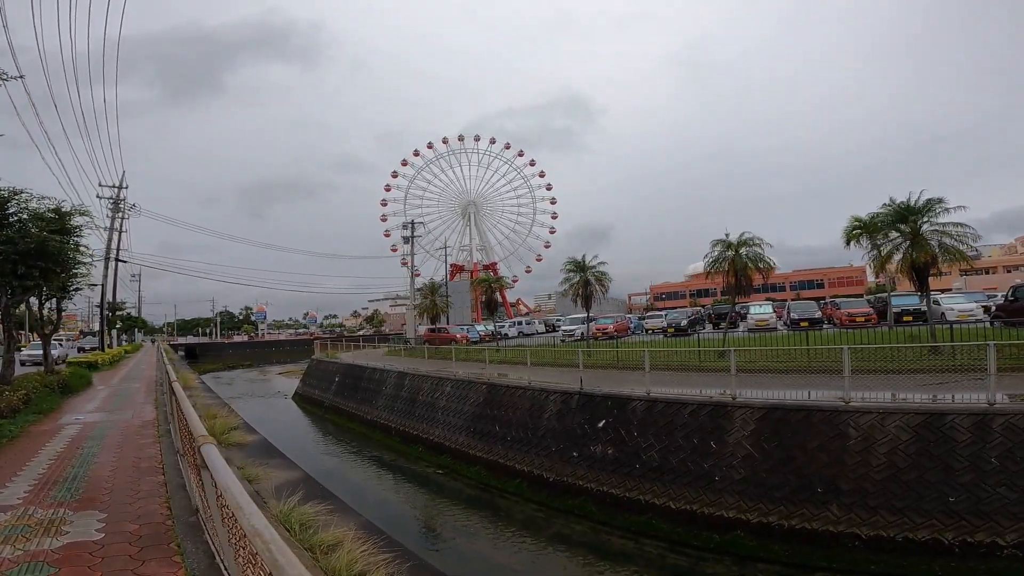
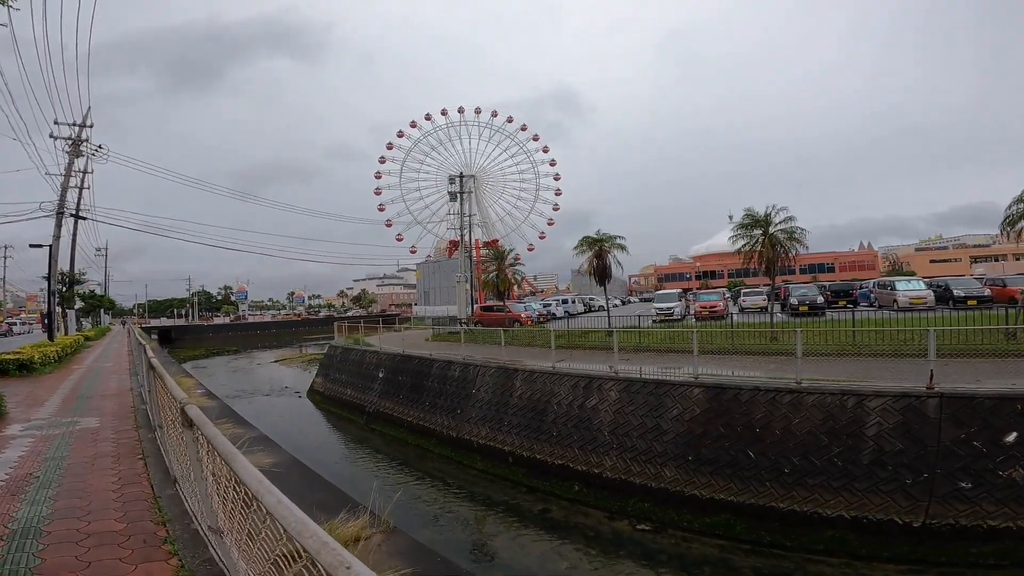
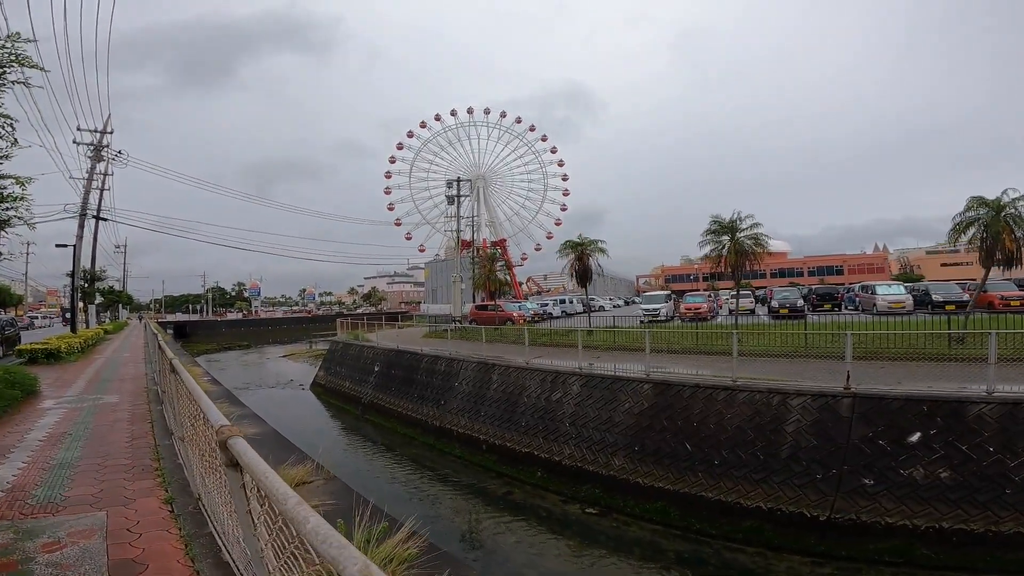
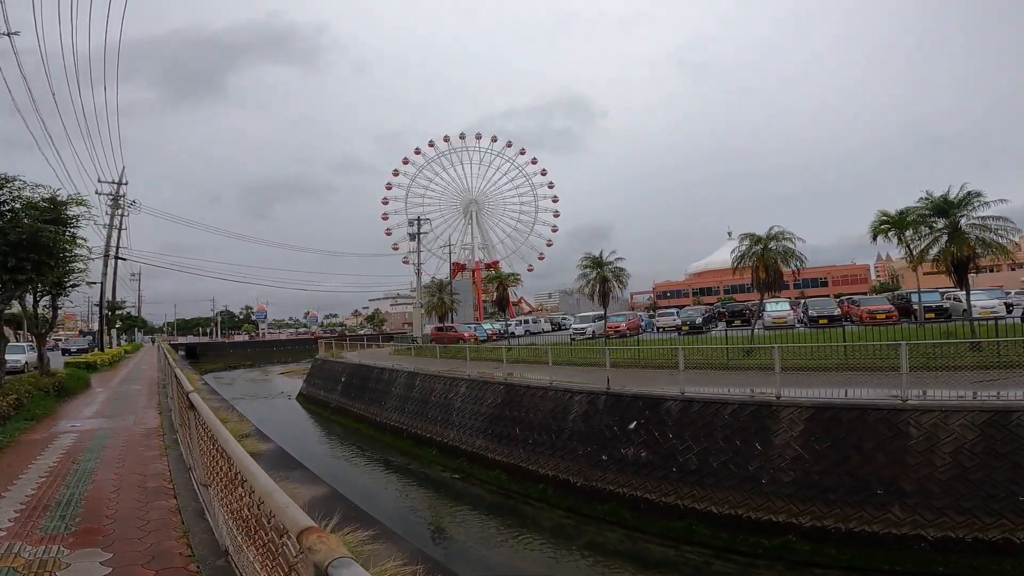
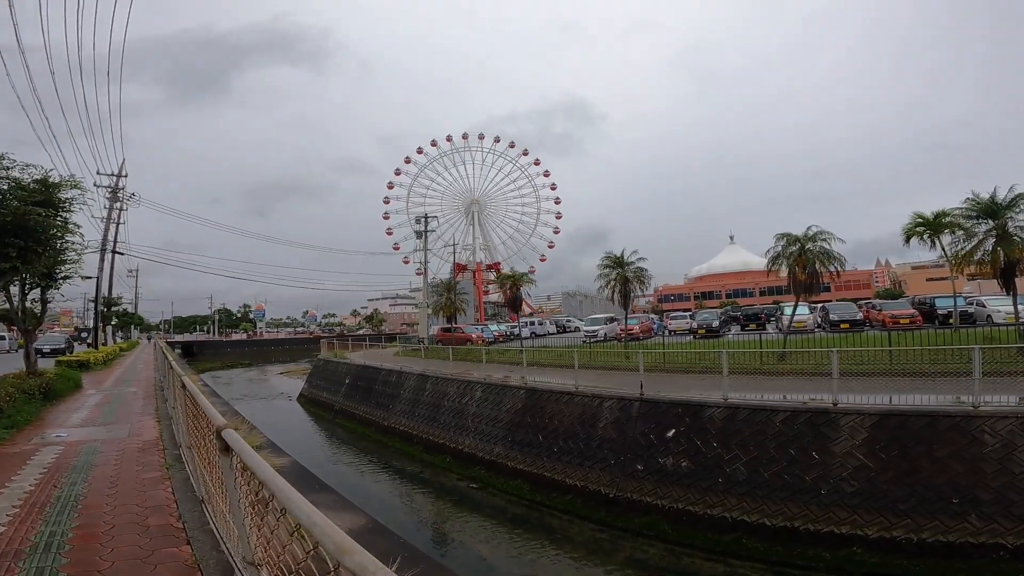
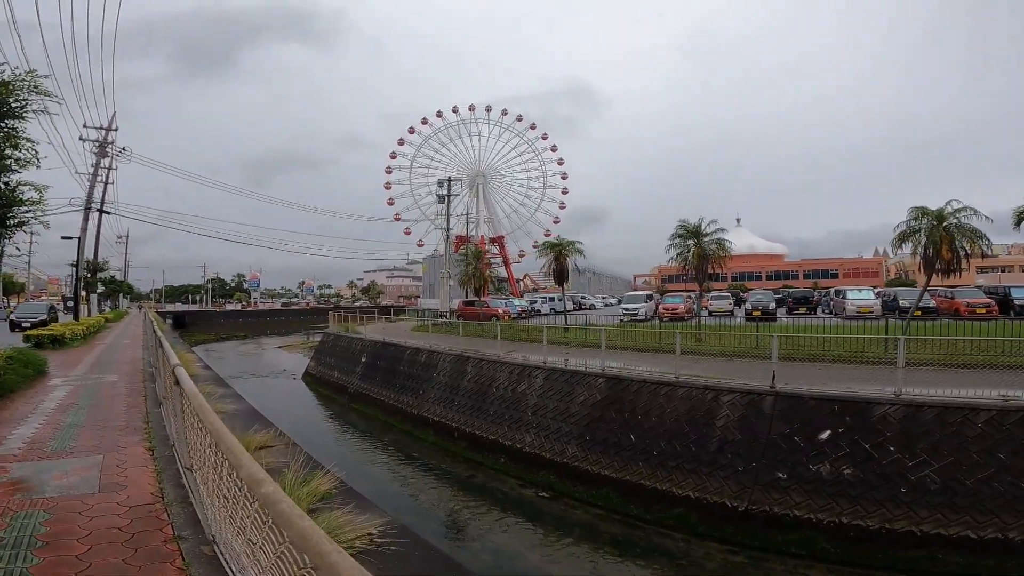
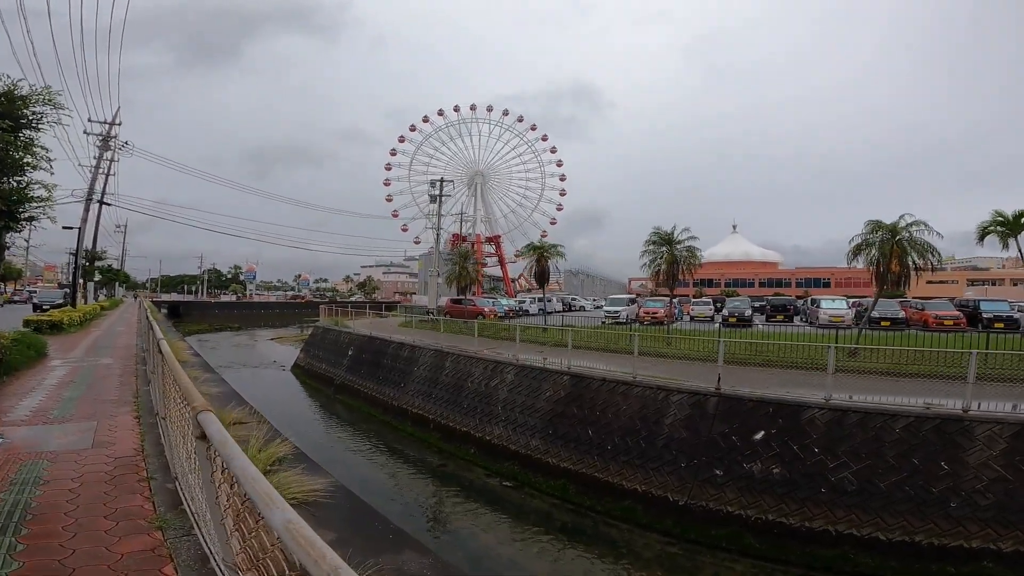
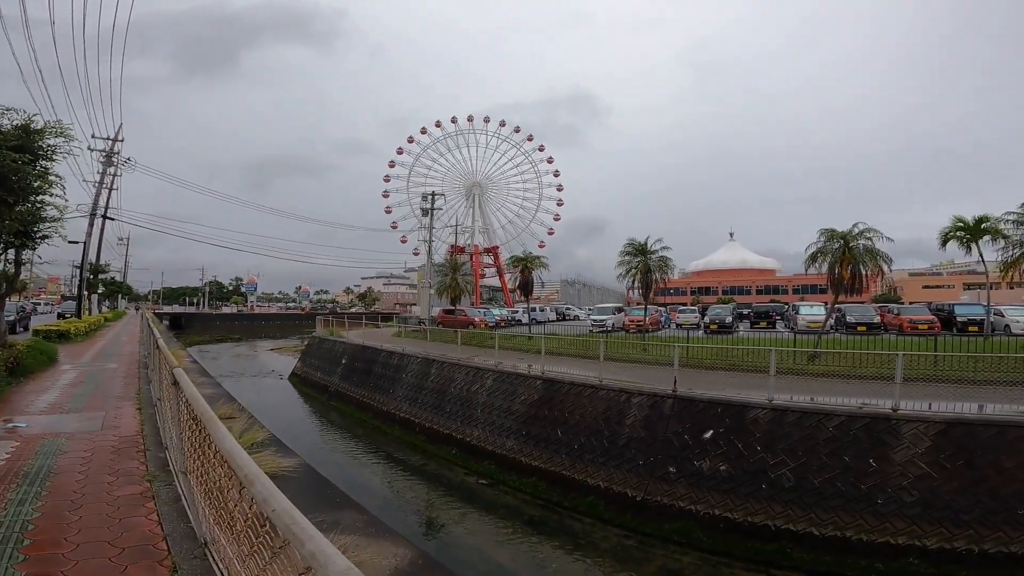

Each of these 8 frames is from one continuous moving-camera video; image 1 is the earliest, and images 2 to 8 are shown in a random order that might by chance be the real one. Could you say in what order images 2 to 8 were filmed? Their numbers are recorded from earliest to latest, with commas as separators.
4, 5, 8, 7, 6, 3, 2
